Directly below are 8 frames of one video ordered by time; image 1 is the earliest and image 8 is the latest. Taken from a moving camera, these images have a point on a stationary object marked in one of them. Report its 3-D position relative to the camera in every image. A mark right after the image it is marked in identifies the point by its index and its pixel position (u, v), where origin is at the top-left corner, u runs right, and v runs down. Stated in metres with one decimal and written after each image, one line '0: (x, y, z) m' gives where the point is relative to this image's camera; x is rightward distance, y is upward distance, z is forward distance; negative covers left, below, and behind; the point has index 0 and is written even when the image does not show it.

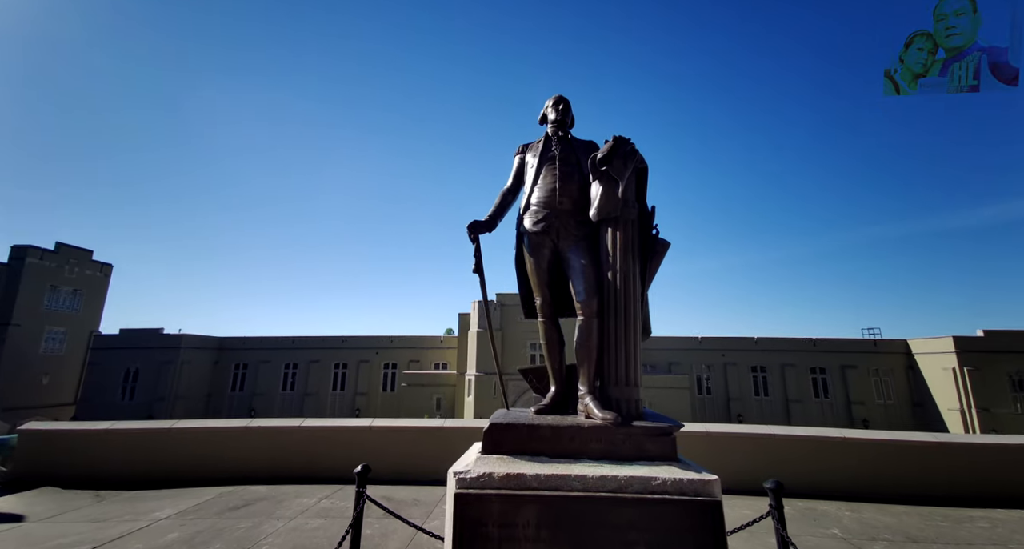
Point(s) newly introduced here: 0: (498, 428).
0: (-0.1, -1.0, +3.2) m
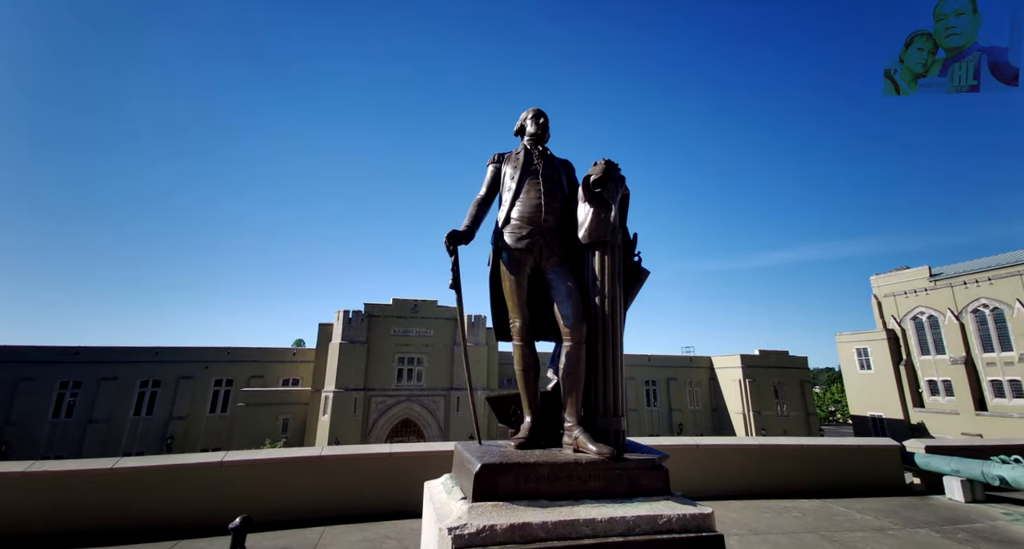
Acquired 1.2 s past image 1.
0: (-0.2, -1.1, +2.8) m
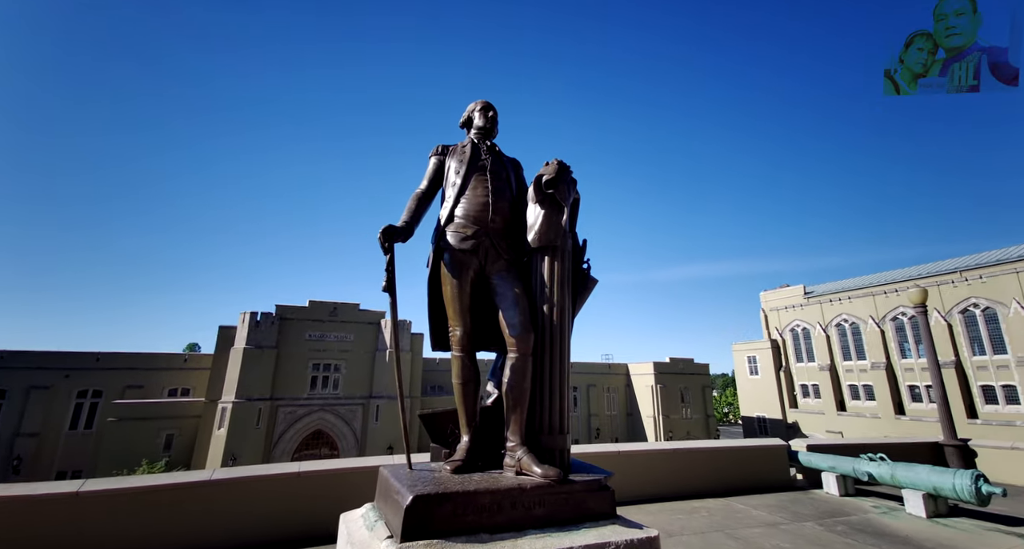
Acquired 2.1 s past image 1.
0: (-0.5, -1.1, +2.5) m
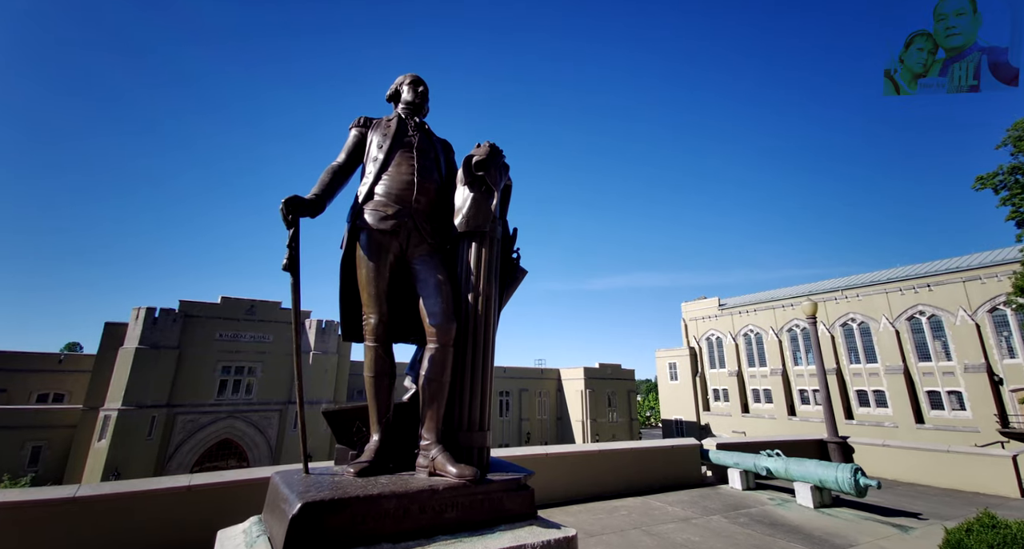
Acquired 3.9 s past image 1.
0: (-0.9, -1.0, +2.2) m
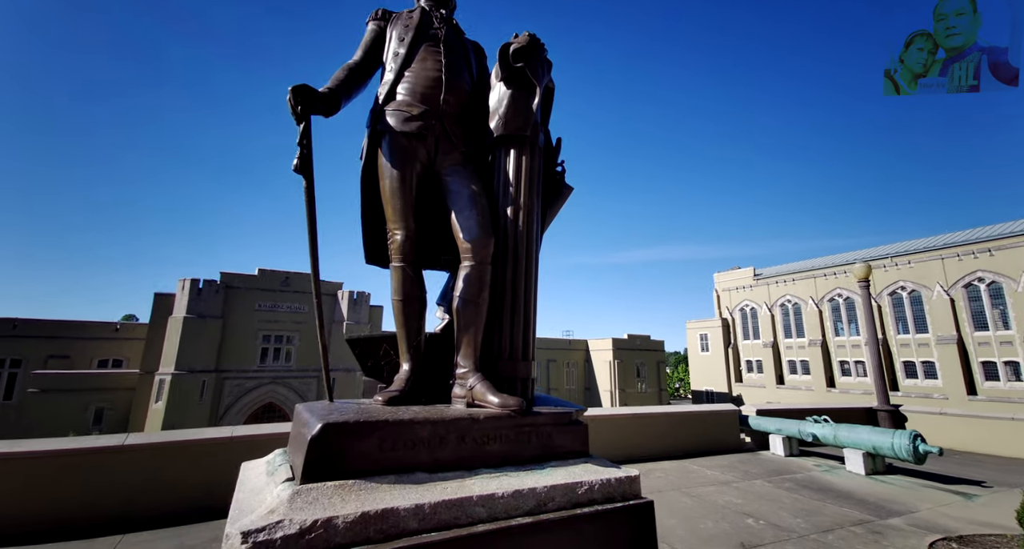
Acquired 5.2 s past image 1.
0: (-0.7, -0.6, +1.9) m
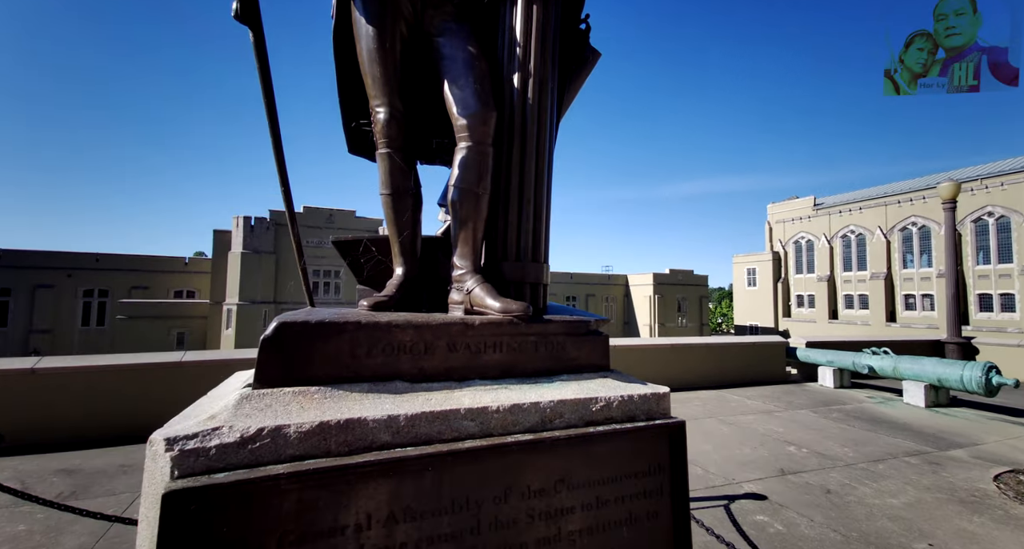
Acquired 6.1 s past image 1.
0: (-0.7, -0.2, +1.6) m
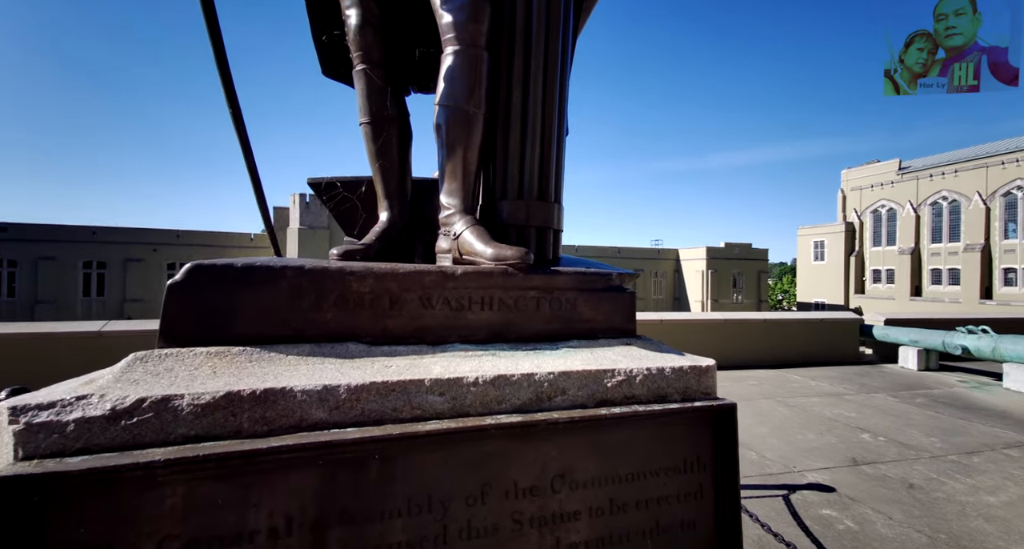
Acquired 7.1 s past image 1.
0: (-0.7, 0.0, +1.2) m
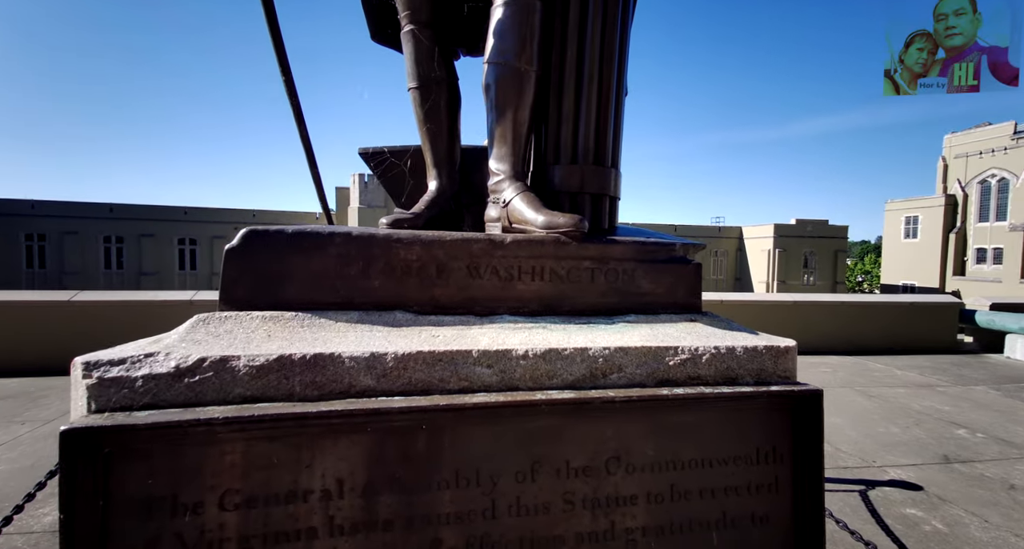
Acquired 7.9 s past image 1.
0: (-0.6, +0.1, +1.2) m
